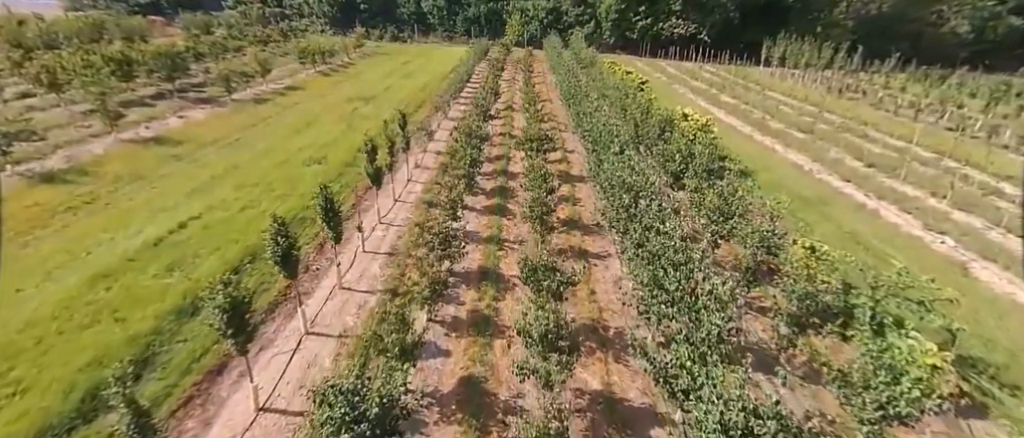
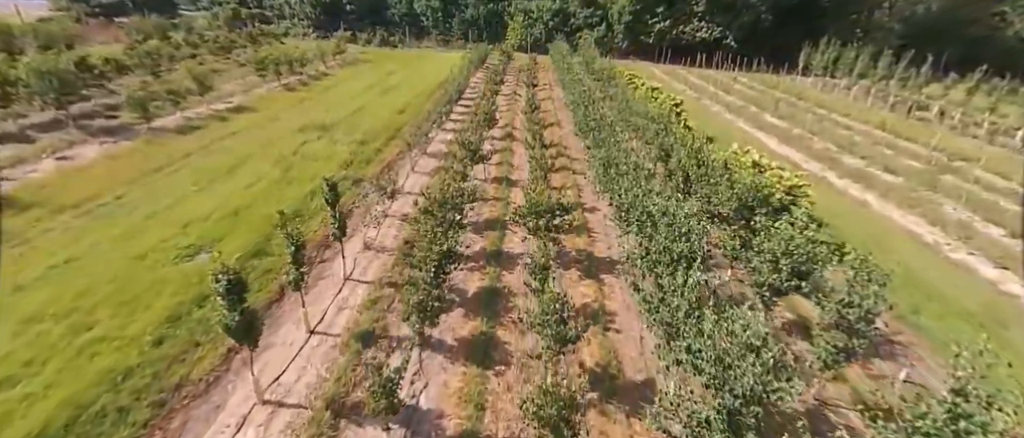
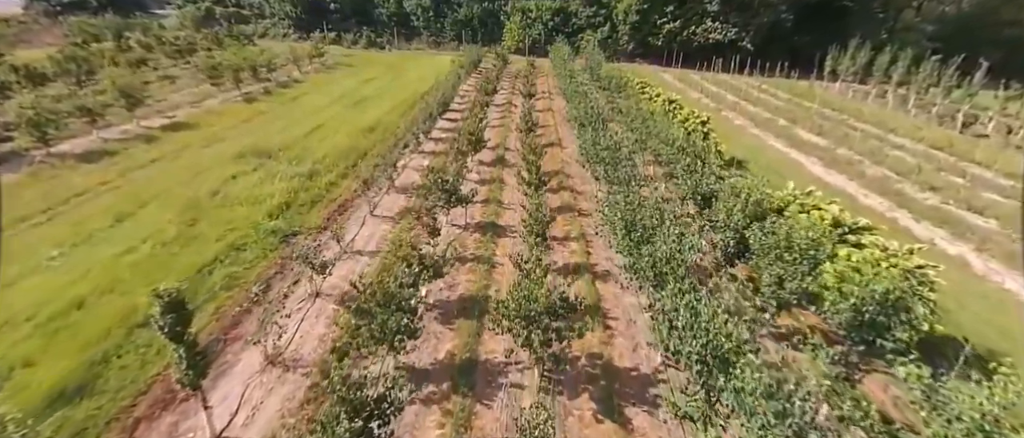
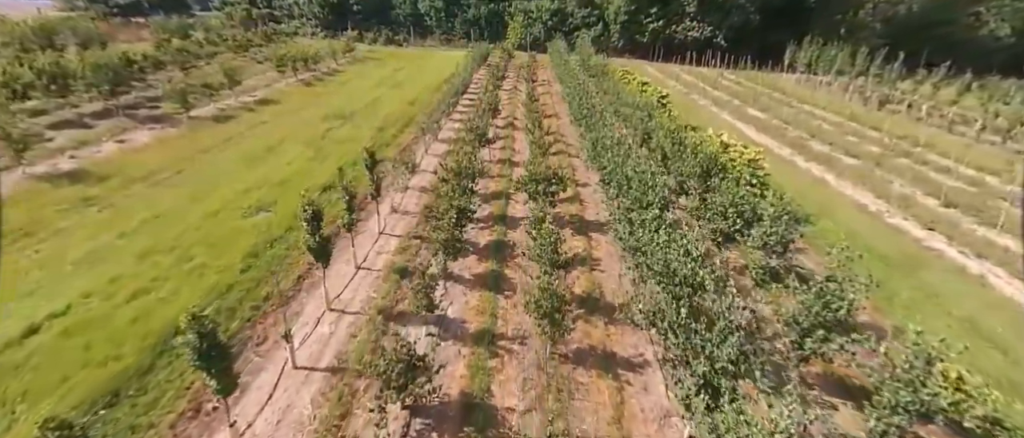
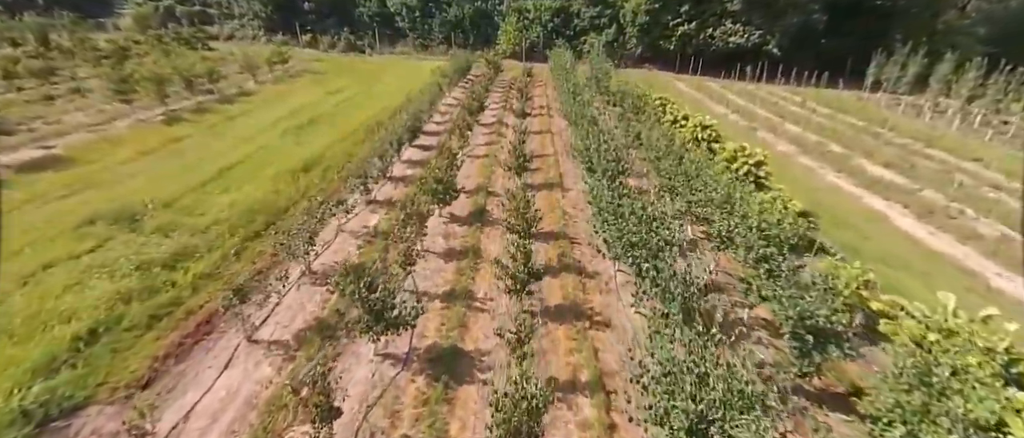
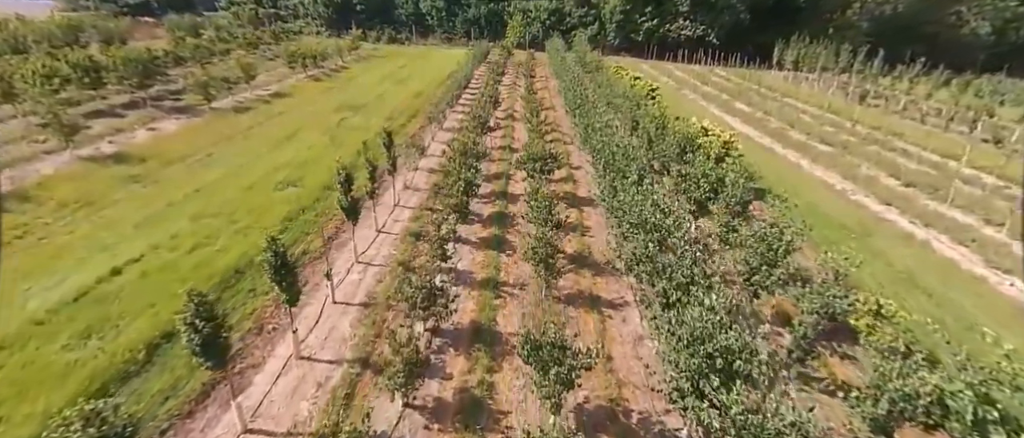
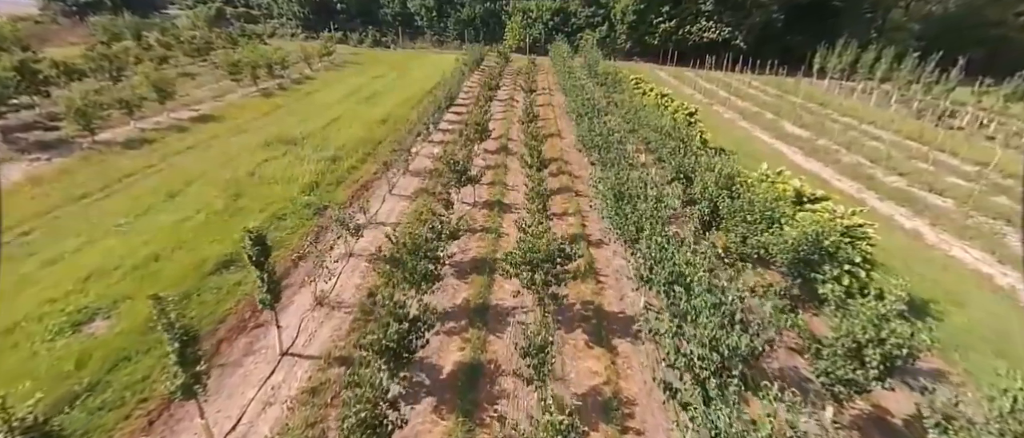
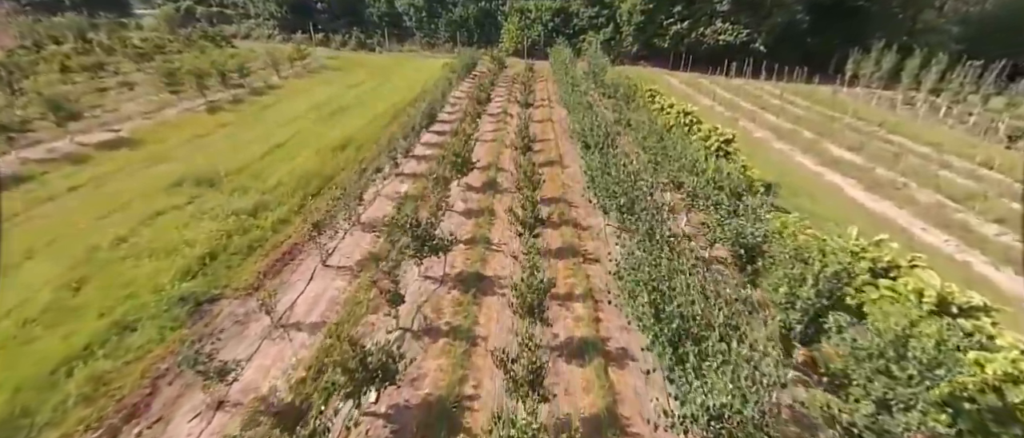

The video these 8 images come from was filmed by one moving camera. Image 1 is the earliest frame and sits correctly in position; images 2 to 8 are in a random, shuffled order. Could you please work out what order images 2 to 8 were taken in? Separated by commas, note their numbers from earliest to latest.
6, 4, 2, 7, 3, 8, 5
